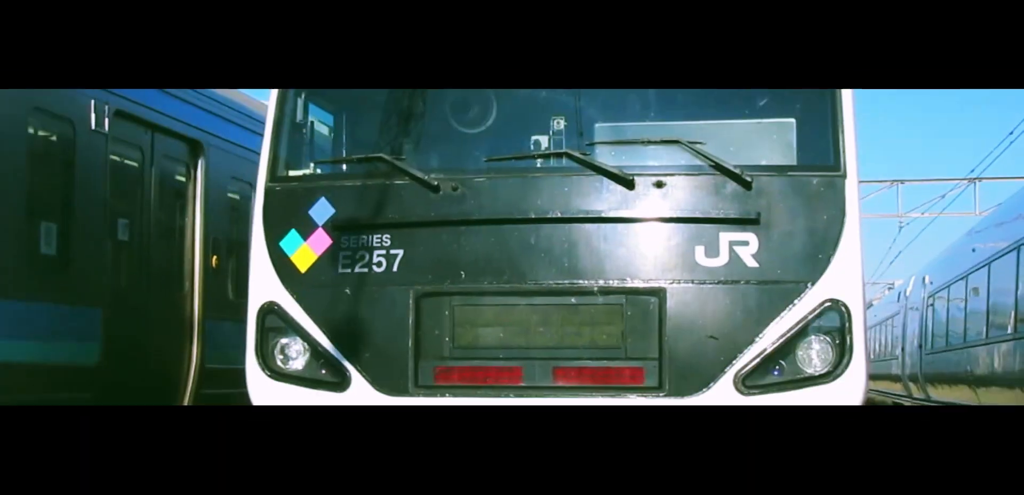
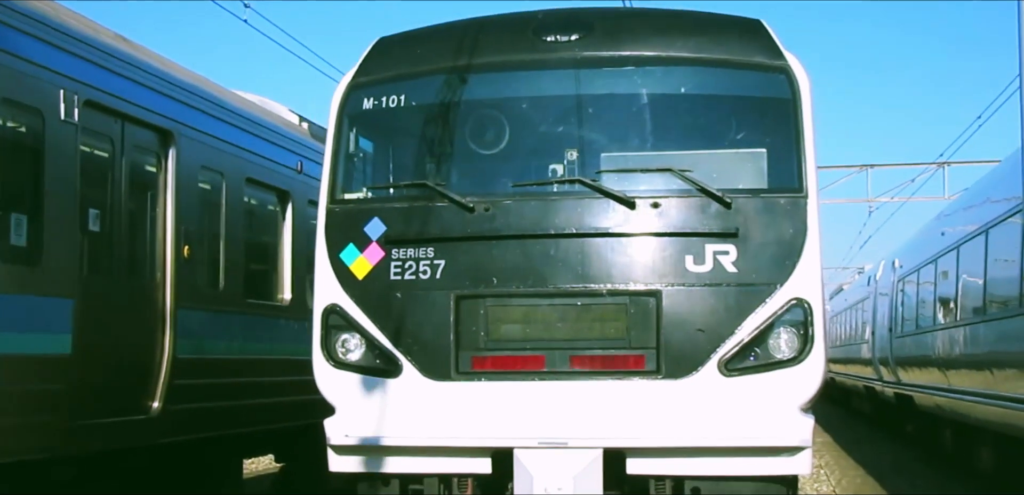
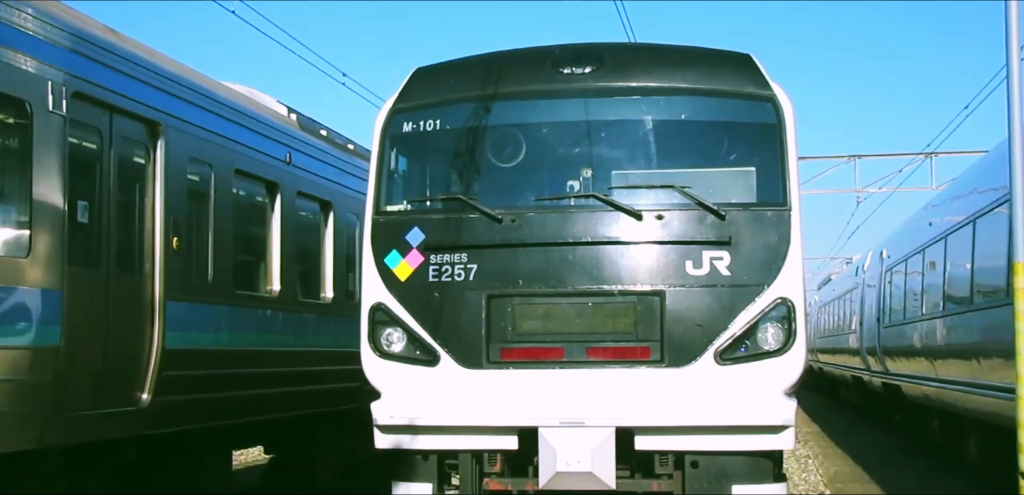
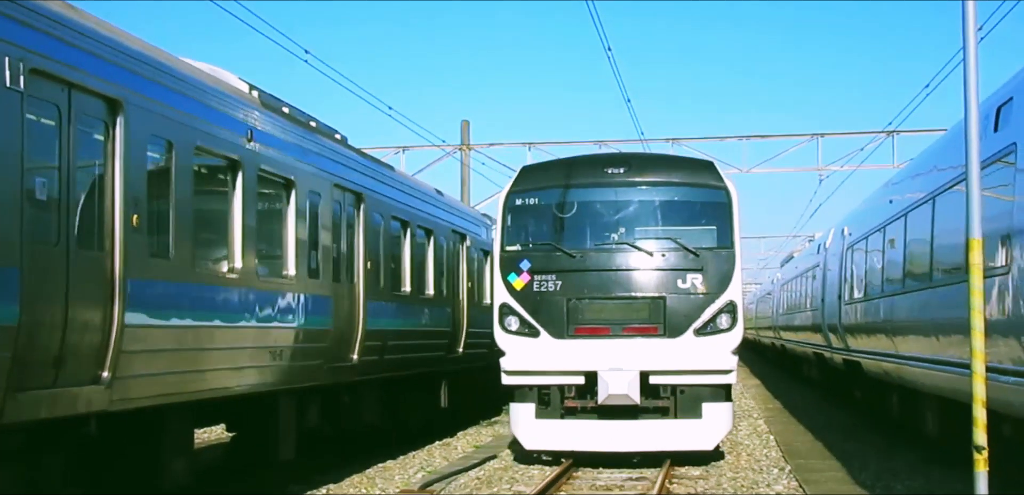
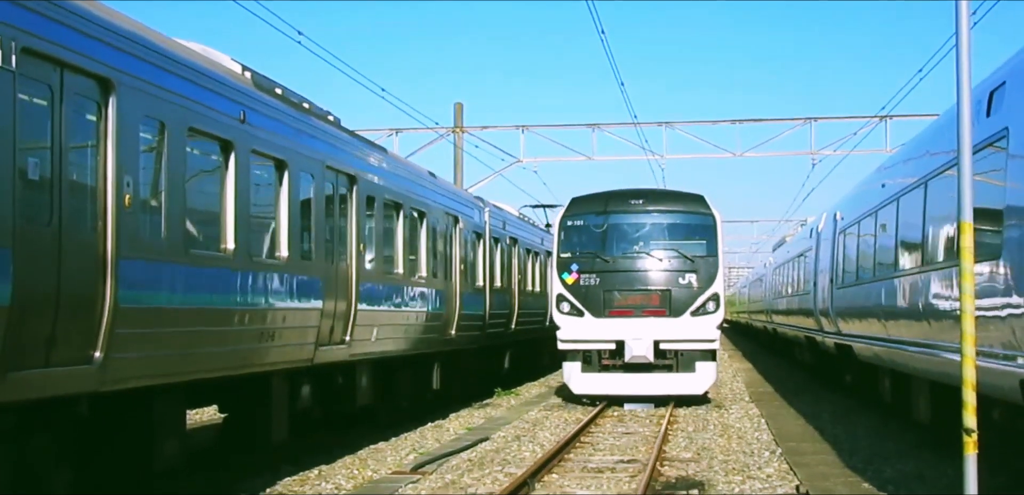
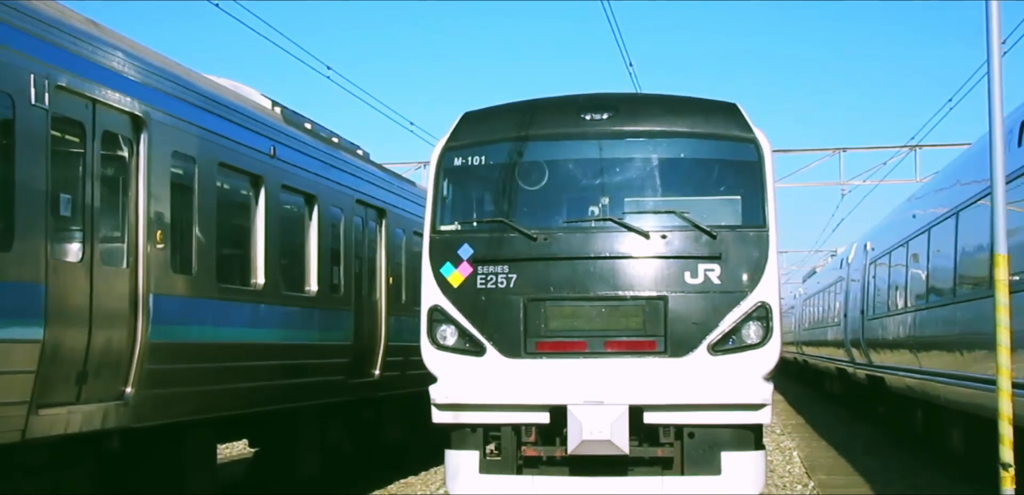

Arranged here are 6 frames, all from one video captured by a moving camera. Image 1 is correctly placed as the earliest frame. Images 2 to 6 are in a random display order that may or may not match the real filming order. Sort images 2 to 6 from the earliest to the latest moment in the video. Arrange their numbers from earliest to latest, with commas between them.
2, 3, 6, 4, 5
